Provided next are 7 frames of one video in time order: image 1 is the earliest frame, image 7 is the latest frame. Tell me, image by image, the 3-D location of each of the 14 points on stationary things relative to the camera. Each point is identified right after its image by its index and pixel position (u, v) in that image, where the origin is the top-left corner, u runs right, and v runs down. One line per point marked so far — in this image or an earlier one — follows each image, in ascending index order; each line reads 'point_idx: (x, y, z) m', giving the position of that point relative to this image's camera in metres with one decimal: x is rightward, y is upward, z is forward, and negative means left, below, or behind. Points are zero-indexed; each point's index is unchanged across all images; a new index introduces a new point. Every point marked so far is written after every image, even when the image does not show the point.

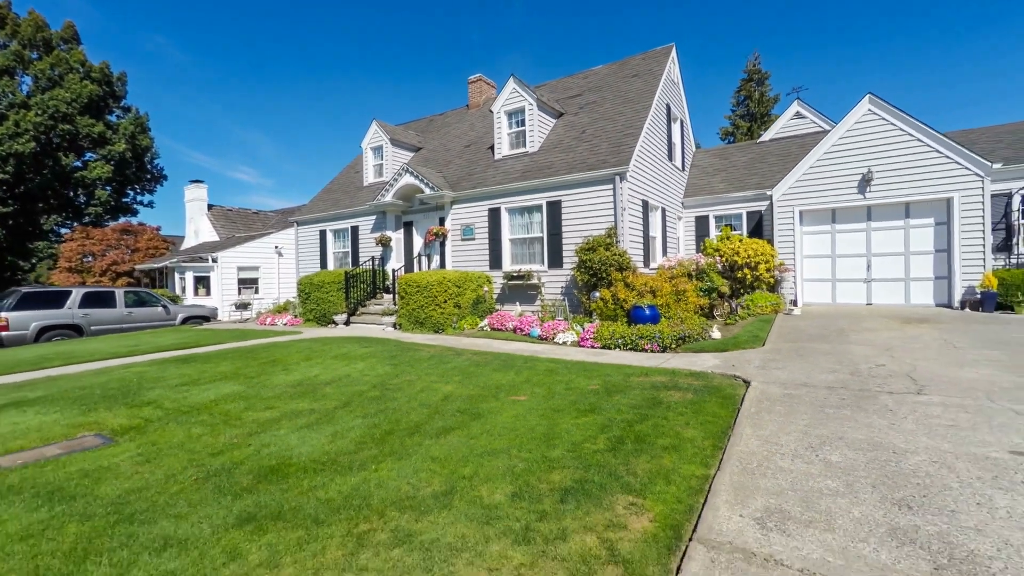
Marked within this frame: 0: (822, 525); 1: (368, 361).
0: (+1.9, -1.4, +2.7) m
1: (-2.8, -1.3, +8.3) m
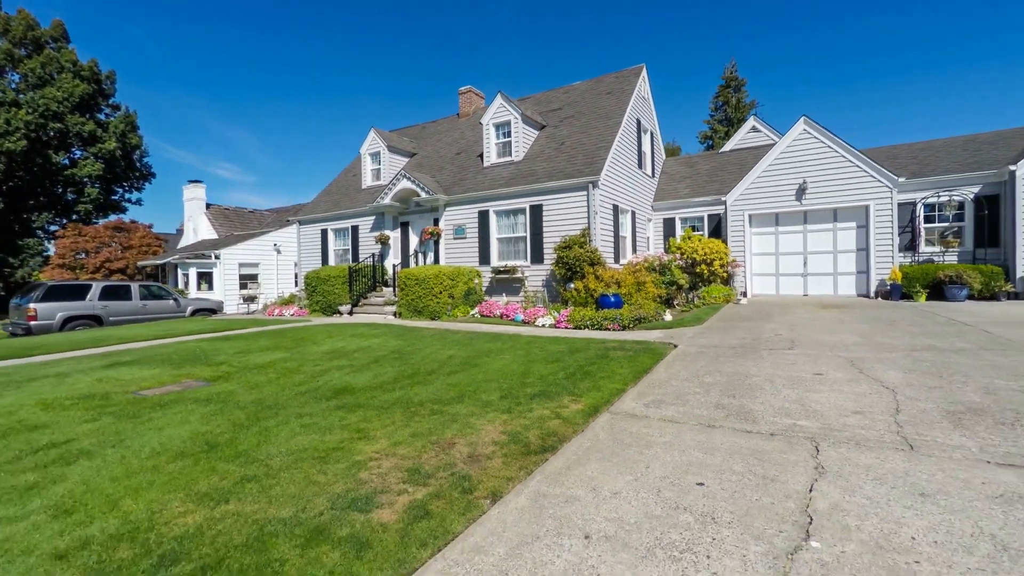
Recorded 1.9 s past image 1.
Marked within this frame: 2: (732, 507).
0: (+1.8, -1.2, +4.6) m
1: (-3.1, -1.1, +10.1) m
2: (+1.3, -1.3, +2.6) m
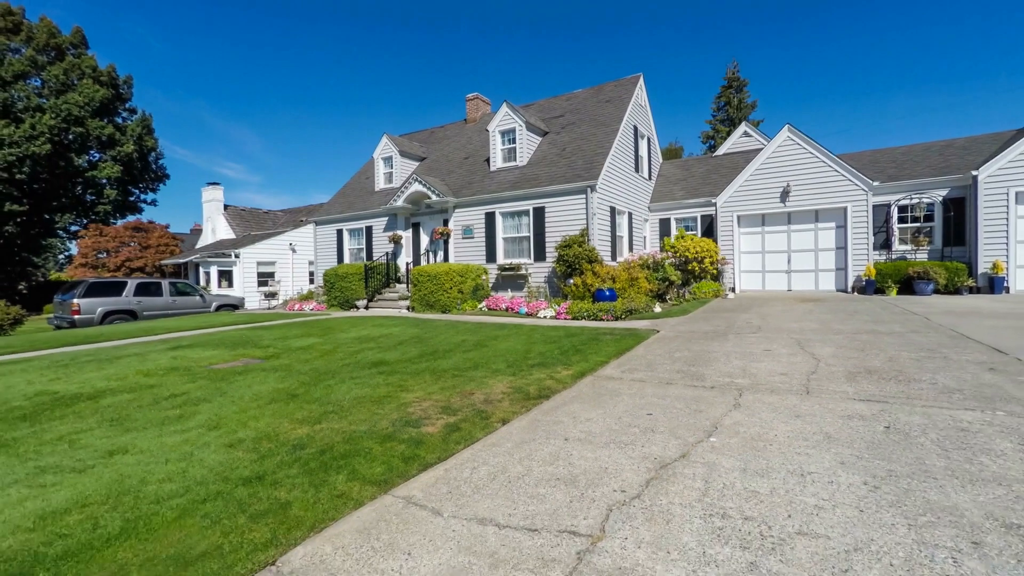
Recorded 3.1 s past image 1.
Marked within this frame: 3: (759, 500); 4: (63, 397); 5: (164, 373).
0: (+1.9, -1.1, +5.8) m
1: (-2.9, -1.0, +11.4) m
2: (+1.3, -1.2, +3.8) m
3: (+1.4, -1.2, +2.5) m
4: (-5.4, -1.3, +5.3) m
5: (-5.1, -1.2, +6.5) m
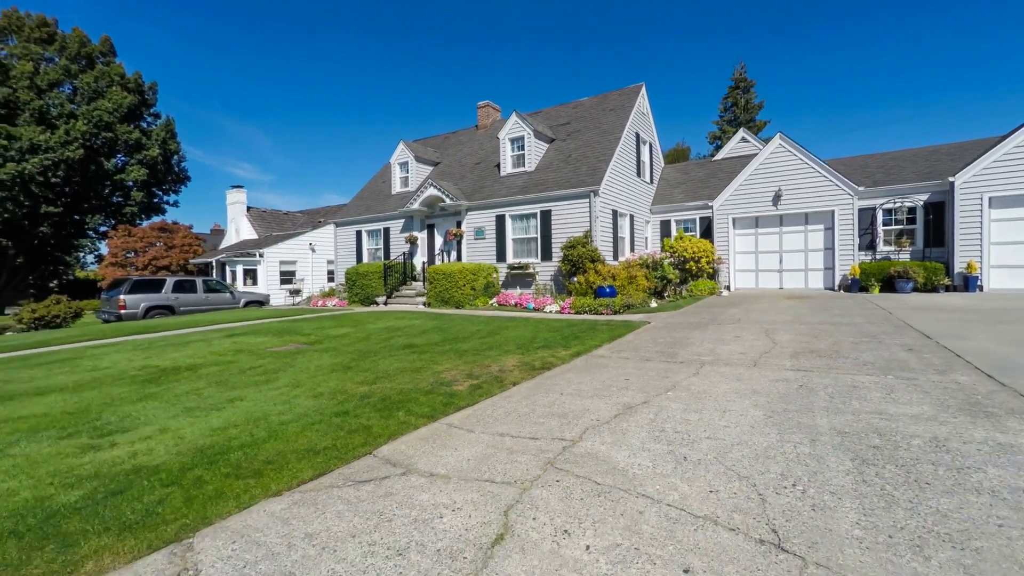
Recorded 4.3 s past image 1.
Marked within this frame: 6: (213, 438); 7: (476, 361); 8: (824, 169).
0: (+2.0, -1.0, +7.1) m
1: (-2.7, -0.9, +12.7) m
2: (+1.4, -1.1, +5.0) m
3: (+1.5, -1.1, +3.8) m
4: (-5.2, -1.2, +6.7) m
5: (-5.0, -1.1, +7.8) m
6: (-2.5, -1.3, +3.8) m
7: (-0.5, -1.1, +6.4) m
8: (+11.1, +4.2, +15.7) m
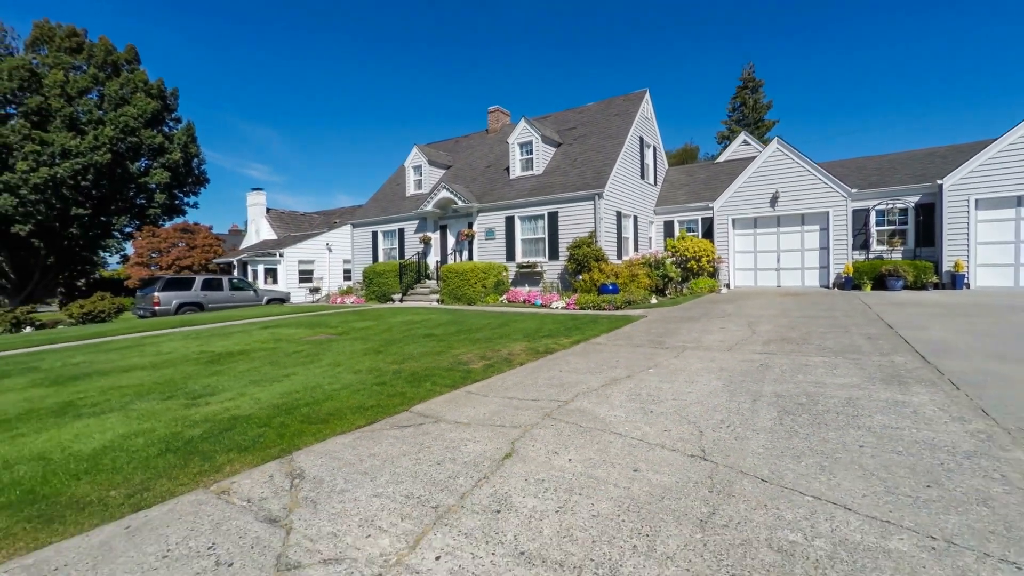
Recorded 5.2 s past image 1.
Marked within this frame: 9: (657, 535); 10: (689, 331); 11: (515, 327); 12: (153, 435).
0: (+2.1, -0.9, +8.0) m
1: (-2.4, -0.8, +13.7) m
2: (+1.5, -1.0, +6.0) m
3: (+1.6, -1.1, +4.7) m
4: (-5.1, -1.1, +7.7) m
5: (-4.8, -1.1, +8.9) m
6: (-2.5, -1.2, +4.8) m
7: (-0.4, -1.0, +7.4) m
8: (+11.4, +4.3, +16.4) m
9: (+0.7, -1.2, +2.2) m
10: (+3.4, -0.8, +8.4) m
11: (0.0, -0.9, +9.5) m
12: (-3.1, -1.3, +3.8) m
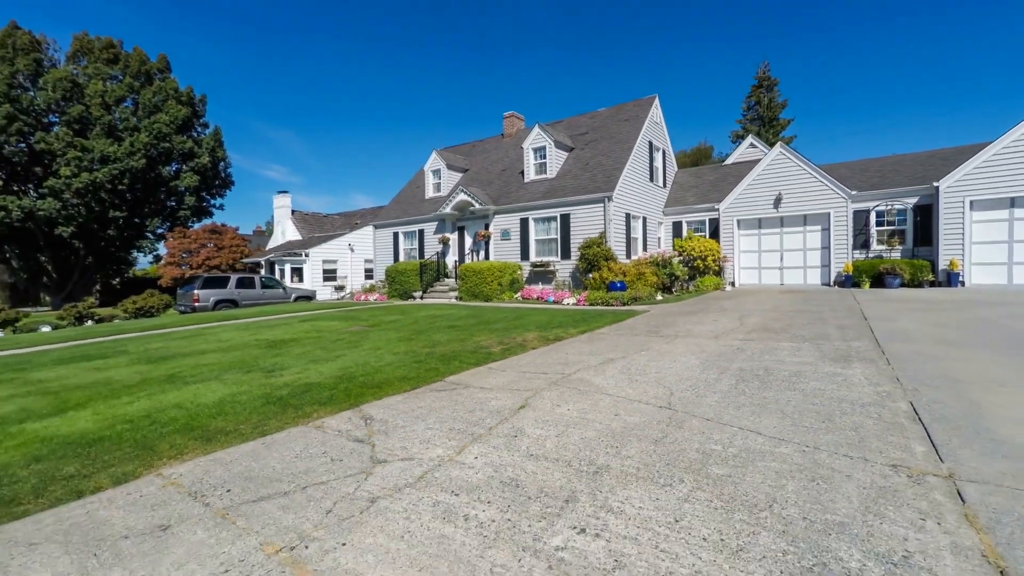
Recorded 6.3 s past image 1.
0: (+2.4, -0.9, +9.0) m
1: (-2.0, -0.7, +14.9) m
2: (+1.7, -1.0, +7.0) m
3: (+1.8, -1.0, +5.7) m
4: (-4.8, -1.1, +9.0) m
5: (-4.5, -1.0, +10.1) m
6: (-2.3, -1.1, +5.9) m
7: (-0.1, -0.9, +8.4) m
8: (+12.0, +4.4, +17.1) m
9: (+0.8, -1.2, +3.3) m
10: (+3.7, -0.8, +9.3) m
11: (+0.4, -0.8, +10.6) m
12: (-2.9, -1.2, +5.0) m
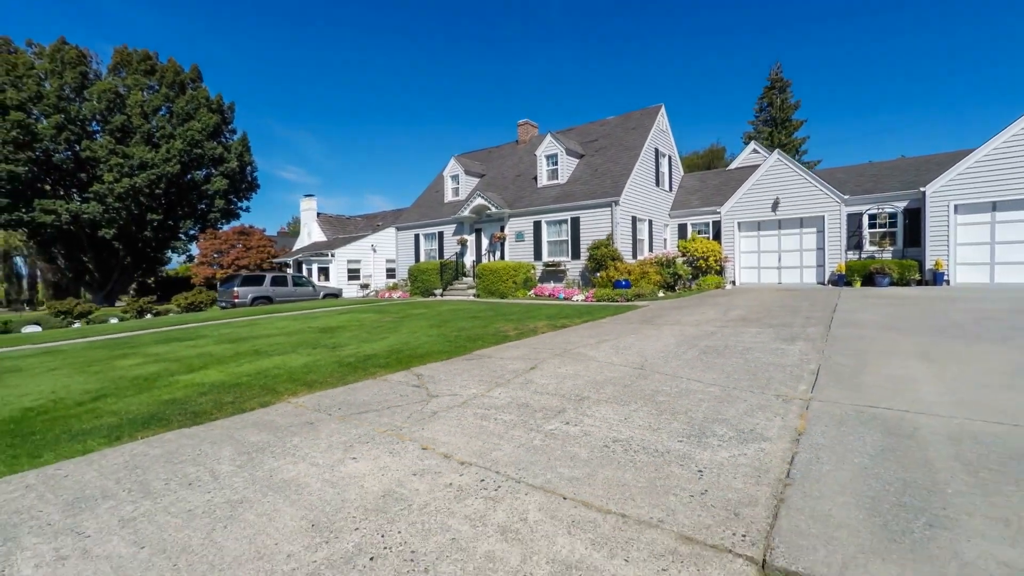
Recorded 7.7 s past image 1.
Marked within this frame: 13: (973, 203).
0: (+2.7, -0.8, +10.4) m
1: (-1.5, -0.6, +16.4) m
2: (+2.0, -0.9, +8.4) m
3: (+2.0, -0.9, +7.1) m
4: (-4.5, -0.9, +10.6) m
5: (-4.1, -0.9, +11.7) m
6: (-2.1, -1.0, +7.5) m
7: (+0.2, -0.8, +9.9) m
8: (+12.6, +4.5, +18.2) m
9: (+1.0, -1.1, +4.7) m
10: (+4.0, -0.7, +10.7) m
11: (+0.7, -0.7, +12.0) m
12: (-2.7, -1.1, +6.5) m
13: (+16.5, +3.0, +15.7) m
